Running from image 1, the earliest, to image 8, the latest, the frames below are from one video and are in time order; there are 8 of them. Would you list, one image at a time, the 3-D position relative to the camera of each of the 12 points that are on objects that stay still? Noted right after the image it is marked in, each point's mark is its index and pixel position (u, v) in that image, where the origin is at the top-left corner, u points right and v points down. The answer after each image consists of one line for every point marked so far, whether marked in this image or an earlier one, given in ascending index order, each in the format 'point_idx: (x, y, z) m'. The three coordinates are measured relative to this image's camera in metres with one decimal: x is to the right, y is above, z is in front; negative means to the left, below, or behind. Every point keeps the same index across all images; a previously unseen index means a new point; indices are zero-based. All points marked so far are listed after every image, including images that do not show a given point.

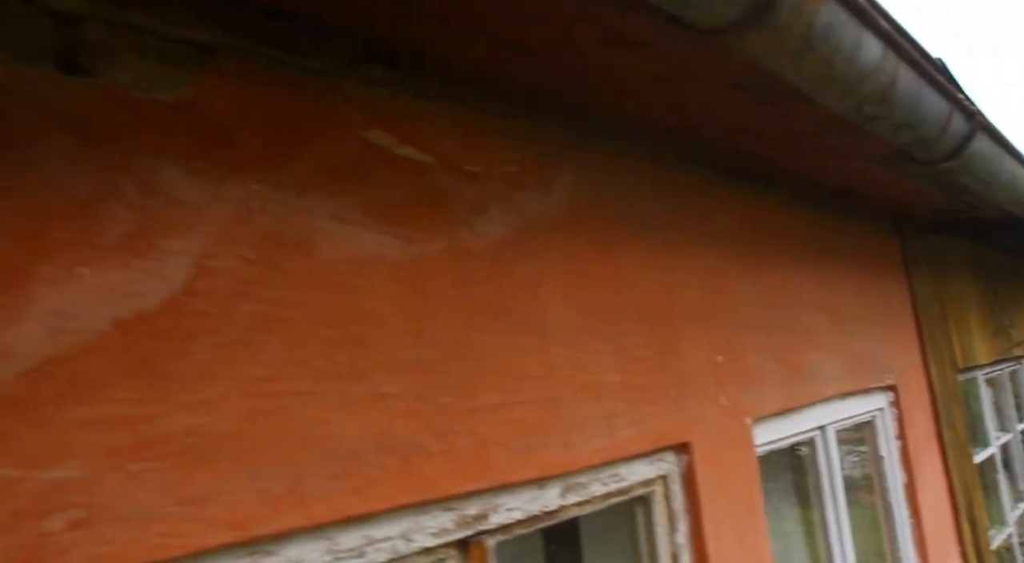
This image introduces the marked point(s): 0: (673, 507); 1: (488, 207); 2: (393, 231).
0: (+0.6, -0.8, +3.0) m
1: (-0.1, +0.2, +2.4) m
2: (-0.3, +0.1, +2.1) m
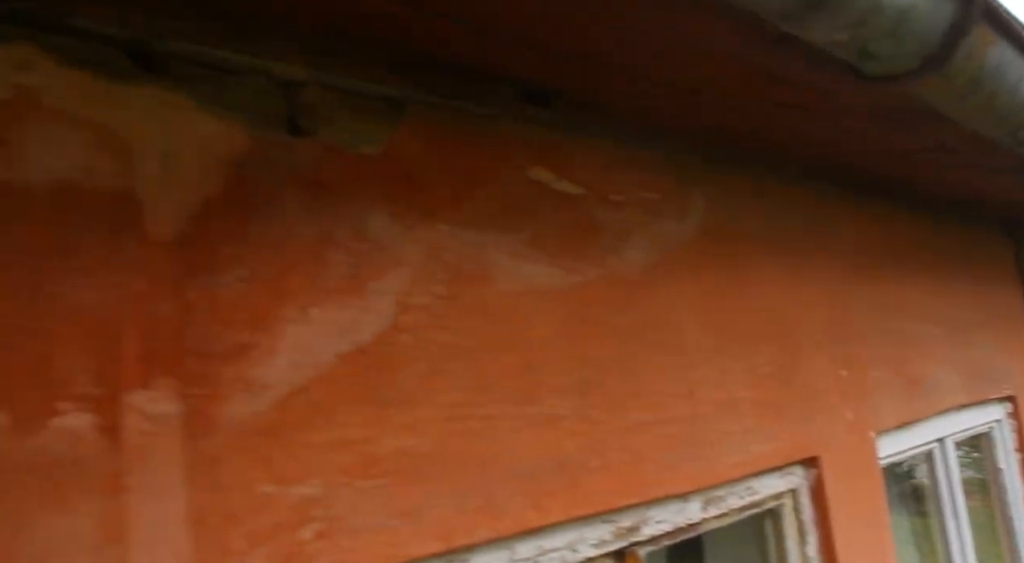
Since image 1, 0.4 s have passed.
0: (+1.0, -0.9, +3.0) m
1: (+0.4, +0.1, +2.5) m
2: (+0.1, +0.1, +2.2) m
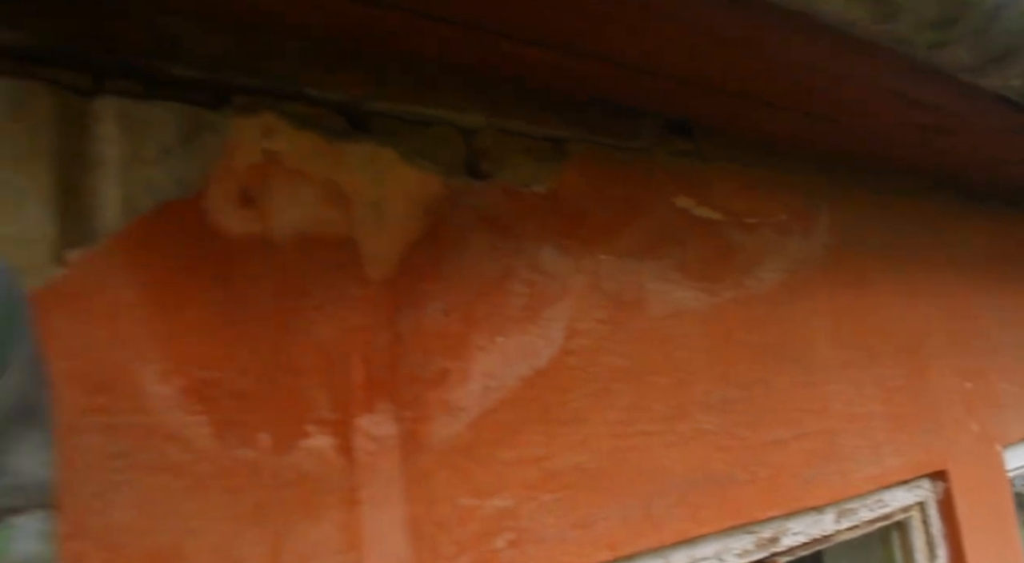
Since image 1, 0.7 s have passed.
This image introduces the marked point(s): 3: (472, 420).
0: (+1.5, -0.9, +3.1) m
1: (+0.8, +0.1, +2.6) m
2: (+0.5, 0.0, +2.3) m
3: (-0.1, -0.3, +1.7) m
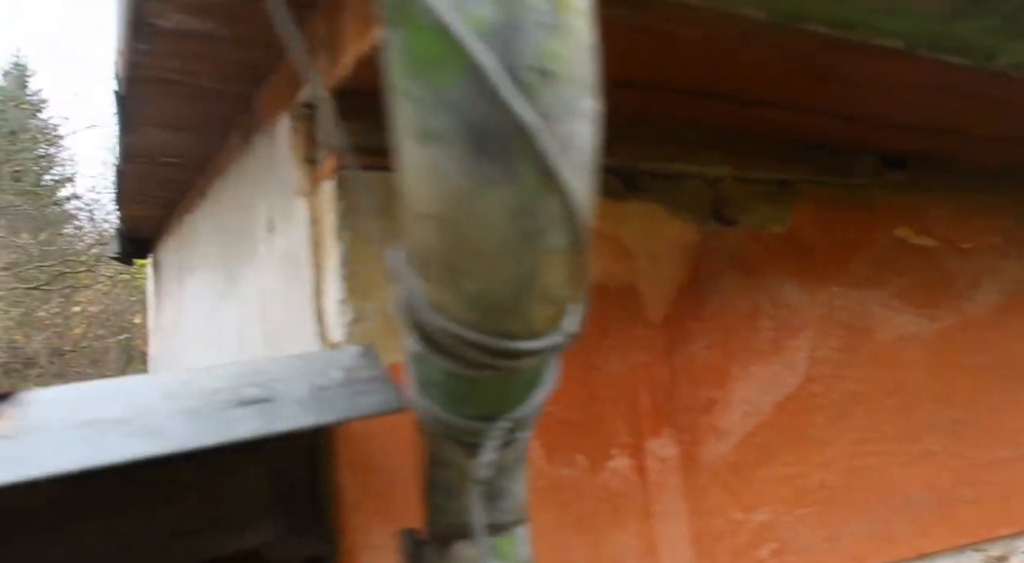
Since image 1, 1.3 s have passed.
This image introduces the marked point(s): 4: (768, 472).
0: (+2.3, -1.0, +3.0) m
1: (+1.5, 0.0, +2.7) m
2: (+1.2, -0.1, +2.4) m
3: (+0.5, -0.4, +1.9) m
4: (+0.6, -0.4, +1.9) m
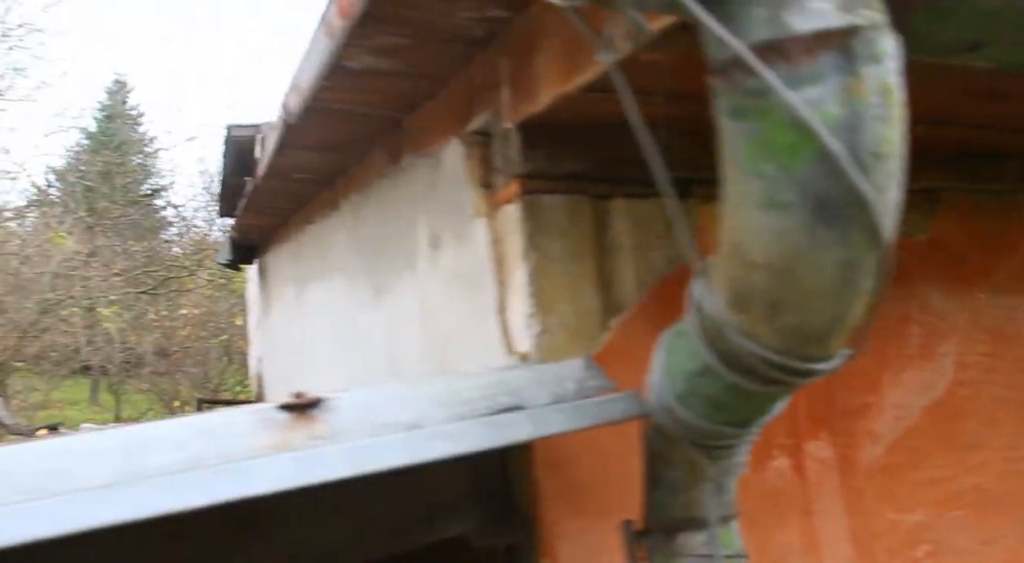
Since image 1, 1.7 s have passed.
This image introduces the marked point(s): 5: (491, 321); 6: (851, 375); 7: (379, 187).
0: (+2.8, -1.0, +2.9) m
1: (+1.9, 0.0, +2.6) m
2: (+1.6, -0.1, +2.4) m
3: (+0.9, -0.4, +2.0) m
4: (+1.0, -0.5, +2.0) m
5: (0.0, -0.1, +1.8) m
6: (+0.8, -0.2, +2.0) m
7: (-0.5, +0.3, +3.1) m
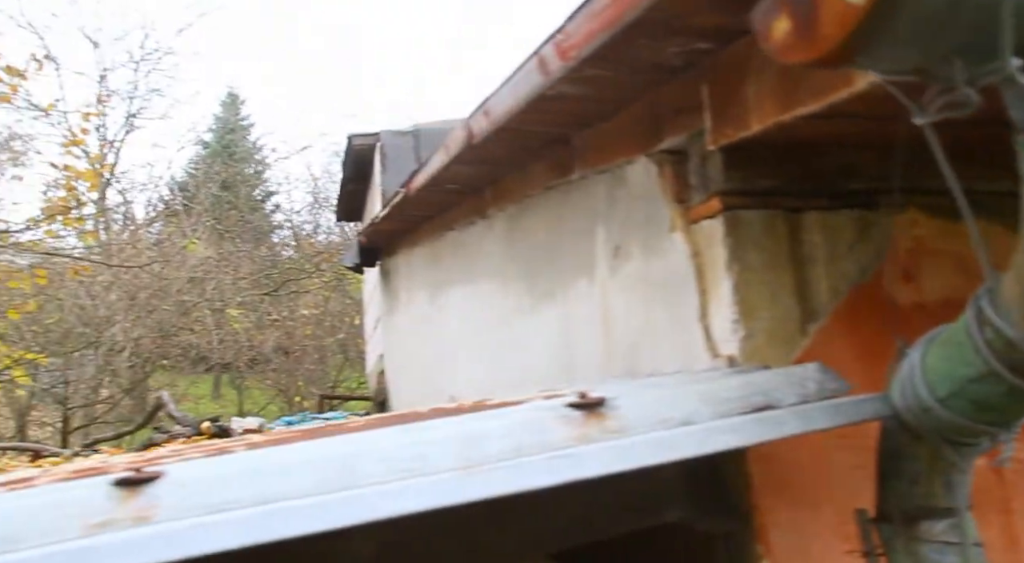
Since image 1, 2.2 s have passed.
0: (+3.3, -1.0, +2.7) m
1: (+2.4, 0.0, +2.6) m
2: (+2.1, -0.1, +2.4) m
3: (+1.3, -0.4, +2.0) m
4: (+1.4, -0.5, +2.0) m
5: (+0.4, -0.1, +2.0) m
6: (+1.2, -0.2, +2.0) m
7: (+0.1, +0.3, +3.3) m
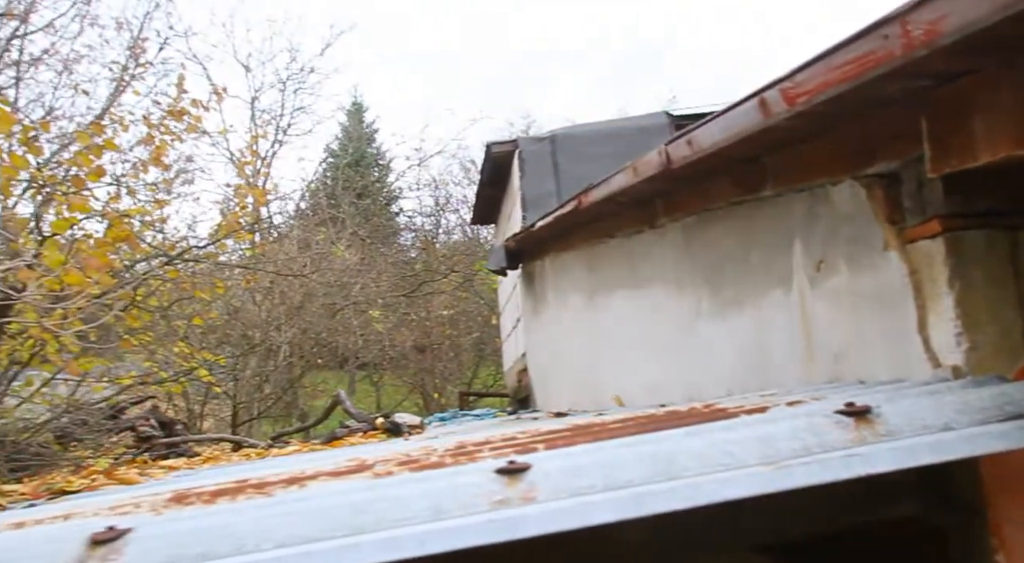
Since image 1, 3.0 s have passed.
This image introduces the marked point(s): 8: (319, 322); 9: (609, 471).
0: (+4.0, -0.9, +2.5) m
1: (+3.1, 0.0, +2.5) m
2: (+2.7, -0.1, +2.3) m
3: (+1.9, -0.4, +2.1) m
4: (+2.0, -0.5, +2.1) m
5: (+1.0, -0.1, +2.1) m
6: (+1.8, -0.2, +2.1) m
7: (+0.9, +0.3, +3.5) m
8: (-3.0, -0.6, +13.1) m
9: (+0.2, -0.3, +1.5) m
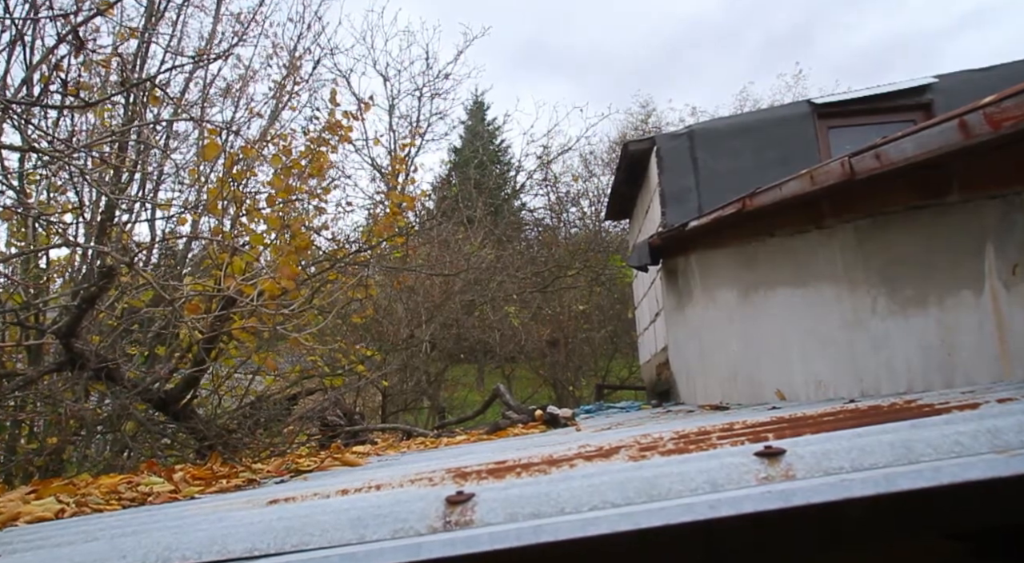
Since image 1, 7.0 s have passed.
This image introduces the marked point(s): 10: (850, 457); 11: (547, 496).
0: (+4.7, -0.9, +2.2) m
1: (+3.7, 0.0, +2.3) m
2: (+3.4, -0.1, +2.2) m
3: (+2.5, -0.4, +2.1) m
4: (+2.6, -0.5, +2.1) m
5: (+1.6, -0.2, +2.3) m
6: (+2.4, -0.2, +2.1) m
7: (+1.7, +0.3, +3.7) m
8: (-0.7, -0.6, +13.7) m
9: (+0.7, -0.4, +1.7) m
10: (+0.7, -0.4, +1.7) m
11: (+0.1, -0.4, +1.8) m
